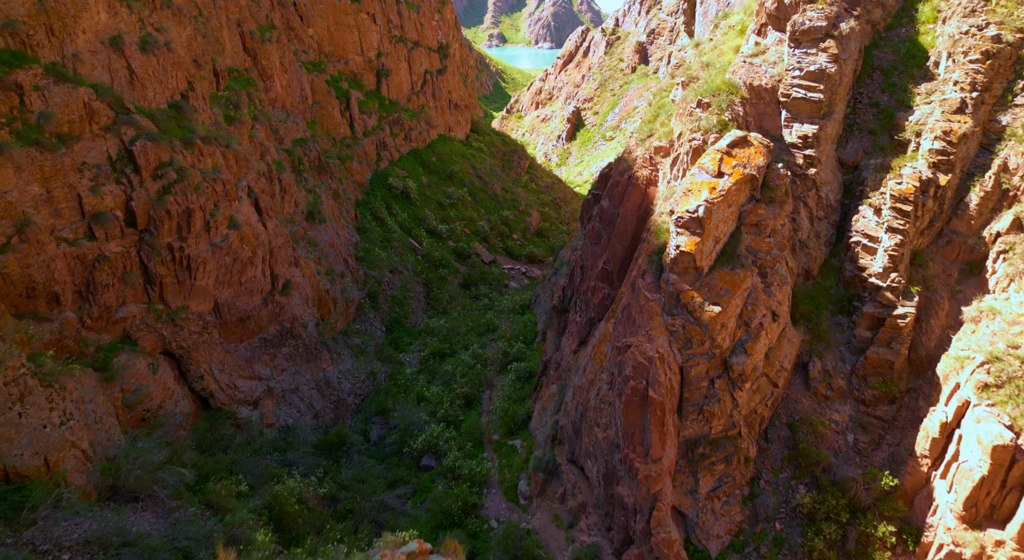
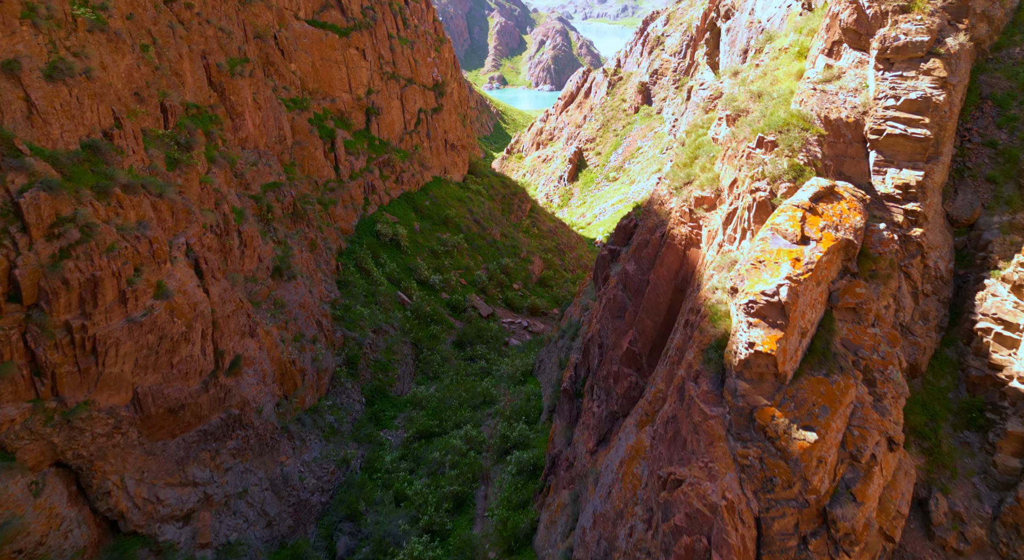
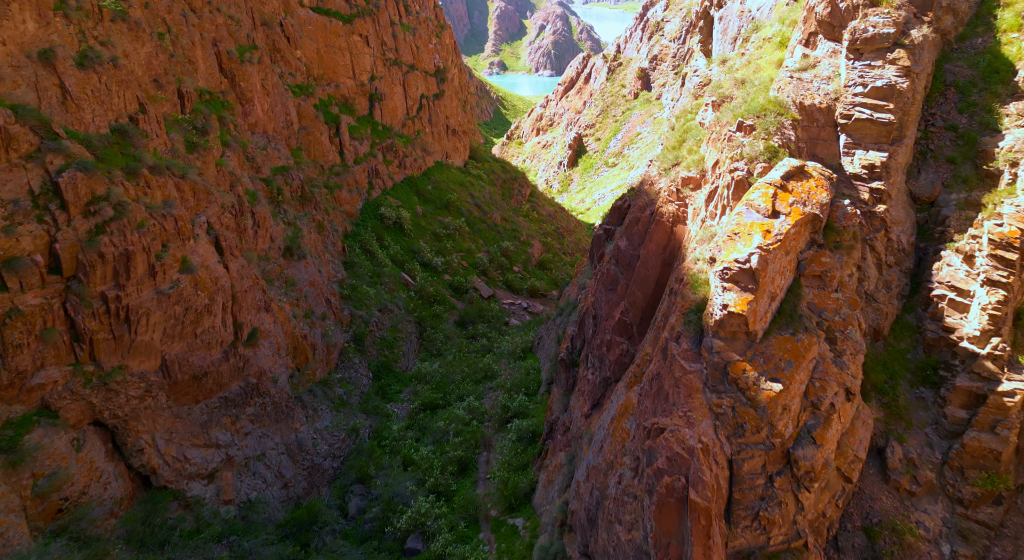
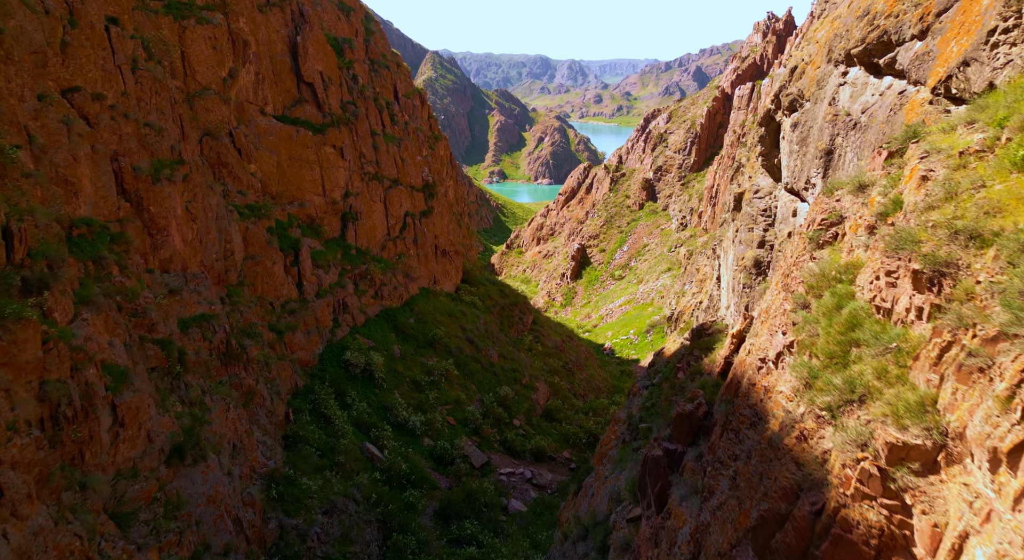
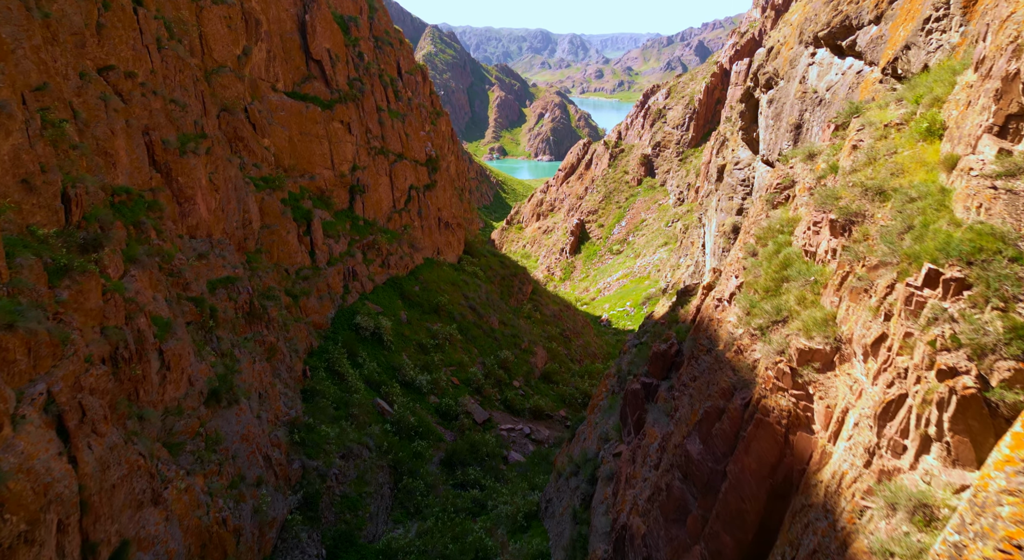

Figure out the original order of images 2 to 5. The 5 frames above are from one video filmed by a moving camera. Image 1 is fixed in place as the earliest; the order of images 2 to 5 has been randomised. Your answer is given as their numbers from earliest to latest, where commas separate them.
3, 2, 5, 4
